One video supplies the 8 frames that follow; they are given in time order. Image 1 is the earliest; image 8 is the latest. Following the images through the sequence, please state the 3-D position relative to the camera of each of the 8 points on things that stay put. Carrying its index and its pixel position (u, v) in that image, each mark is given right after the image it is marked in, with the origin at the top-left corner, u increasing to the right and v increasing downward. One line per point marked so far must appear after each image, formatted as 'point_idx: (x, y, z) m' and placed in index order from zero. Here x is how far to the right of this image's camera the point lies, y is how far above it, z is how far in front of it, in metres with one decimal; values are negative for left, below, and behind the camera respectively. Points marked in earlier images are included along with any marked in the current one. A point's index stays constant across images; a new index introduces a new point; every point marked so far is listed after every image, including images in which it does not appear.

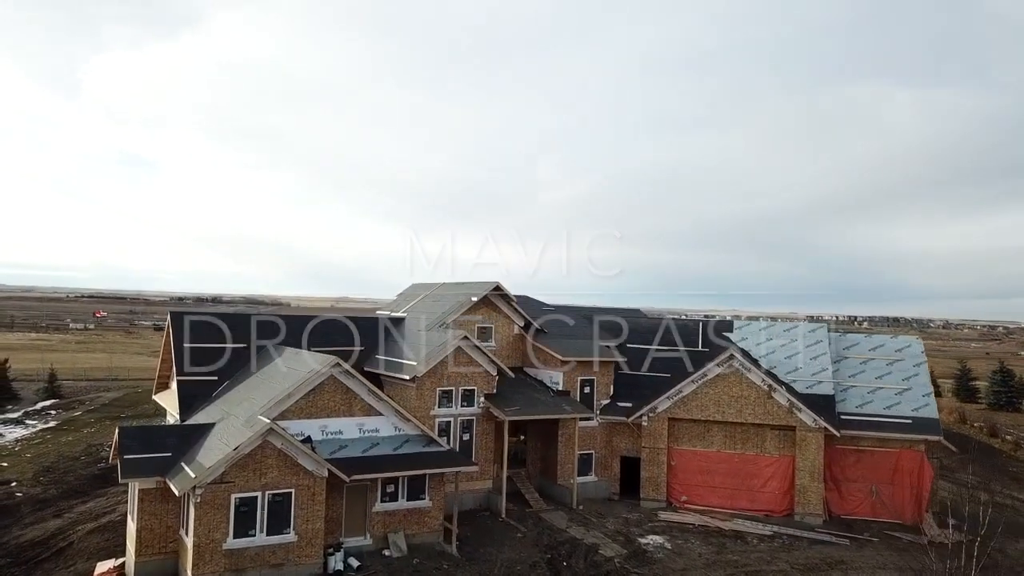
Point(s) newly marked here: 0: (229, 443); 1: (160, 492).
0: (-8.4, -4.6, +18.7) m
1: (-10.7, -6.2, +19.3) m
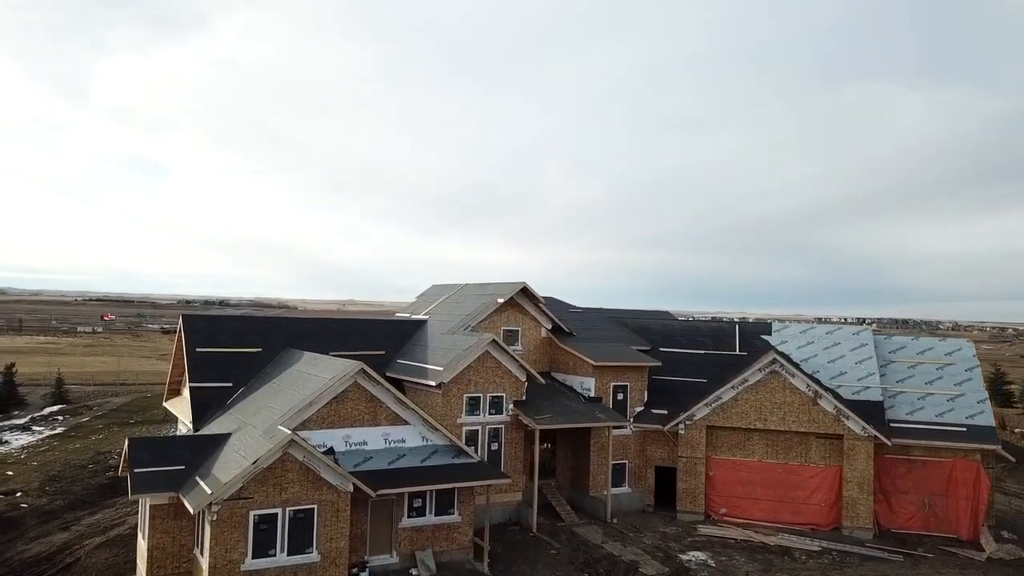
0: (-7.3, -4.6, +17.4) m
1: (-9.6, -6.3, +17.9) m
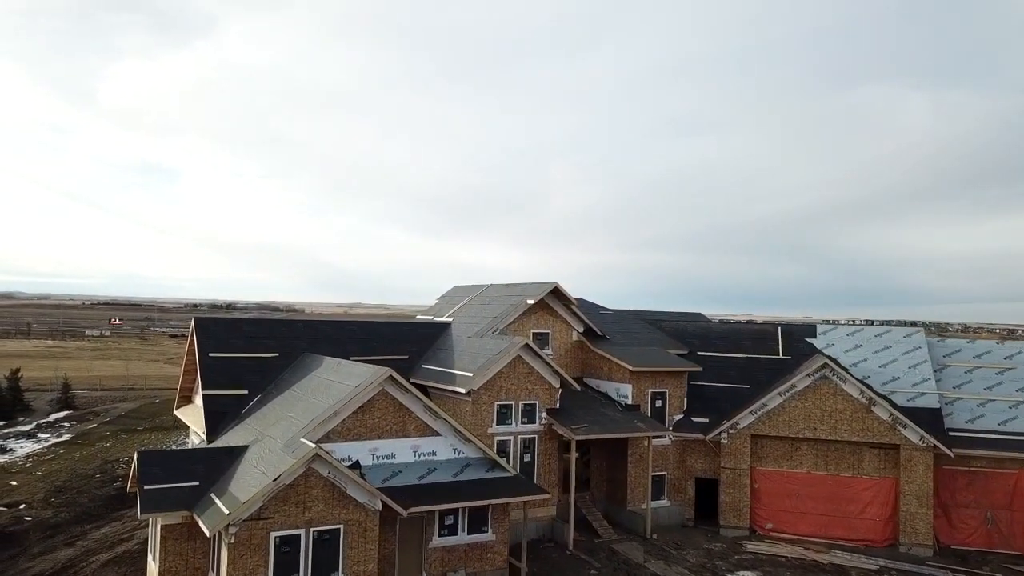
0: (-6.1, -4.6, +15.8) m
1: (-8.5, -6.3, +16.4) m
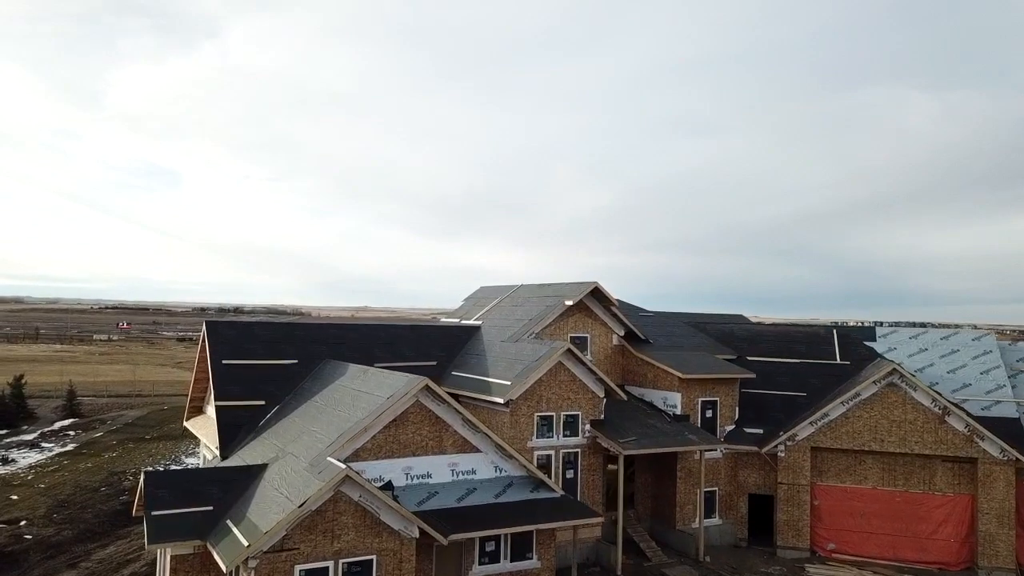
0: (-4.9, -4.6, +13.9) m
1: (-7.2, -6.2, +14.5) m
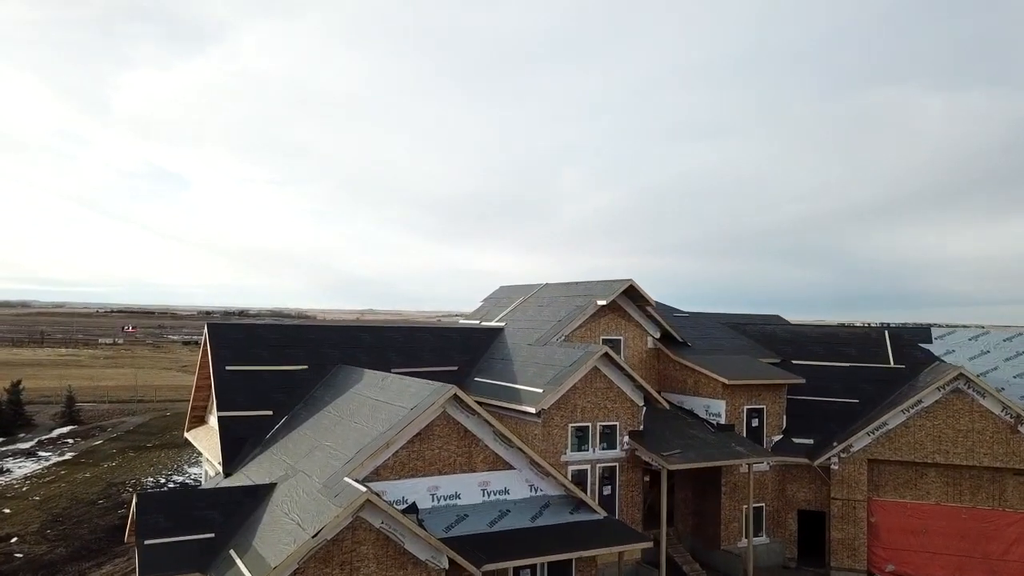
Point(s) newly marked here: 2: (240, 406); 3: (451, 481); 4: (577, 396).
0: (-4.0, -4.5, +12.1) m
1: (-6.3, -6.2, +12.7) m
2: (-7.7, -3.3, +17.8) m
3: (-1.4, -4.4, +14.3) m
4: (+1.8, -3.1, +18.0) m
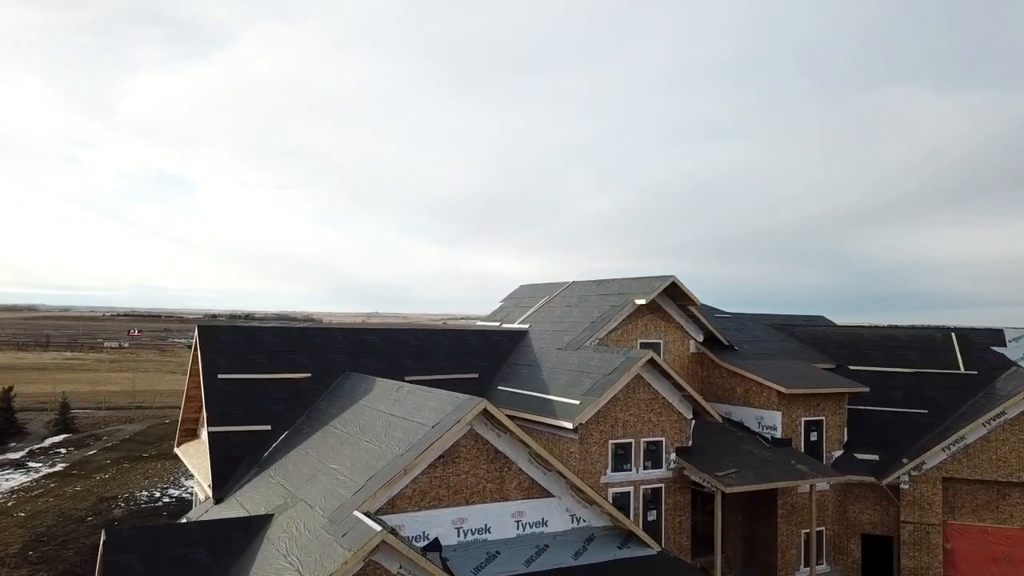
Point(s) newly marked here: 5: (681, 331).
0: (-3.3, -4.4, +9.9) m
1: (-5.5, -6.1, +10.5) m
2: (-6.9, -3.3, +15.6) m
3: (-0.6, -4.3, +12.1) m
4: (+2.6, -3.0, +15.7) m
5: (+5.3, -1.4, +19.8) m
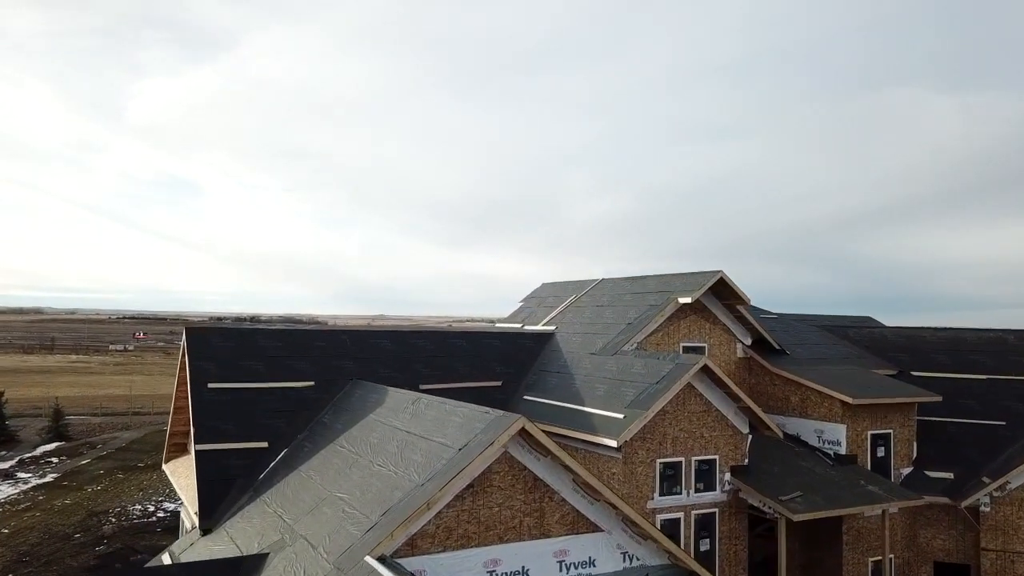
0: (-2.6, -4.3, +7.9) m
1: (-4.9, -6.0, +8.5) m
2: (-6.2, -3.2, +13.6) m
3: (+0.1, -4.2, +10.0) m
4: (+3.3, -2.9, +13.7) m
5: (+6.0, -1.3, +17.7) m
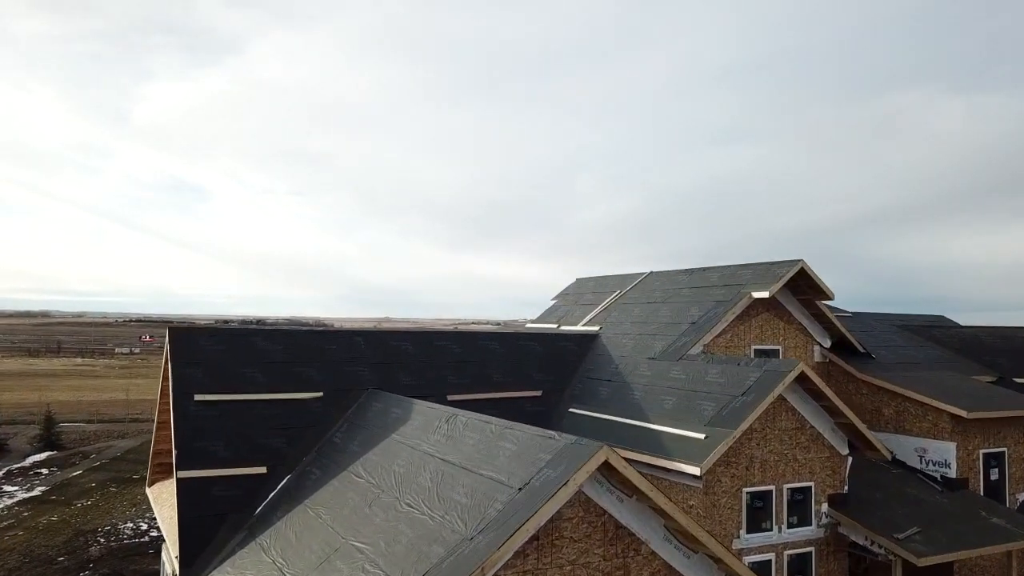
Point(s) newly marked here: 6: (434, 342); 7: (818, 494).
0: (-1.7, -4.1, +5.4) m
1: (-4.0, -5.8, +6.0) m
2: (-5.2, -3.0, +11.2) m
3: (+1.0, -4.0, +7.5) m
4: (+4.3, -2.7, +11.1) m
5: (+7.0, -1.1, +15.1) m
6: (-2.0, -1.3, +15.7) m
7: (+5.7, -3.8, +11.8) m
